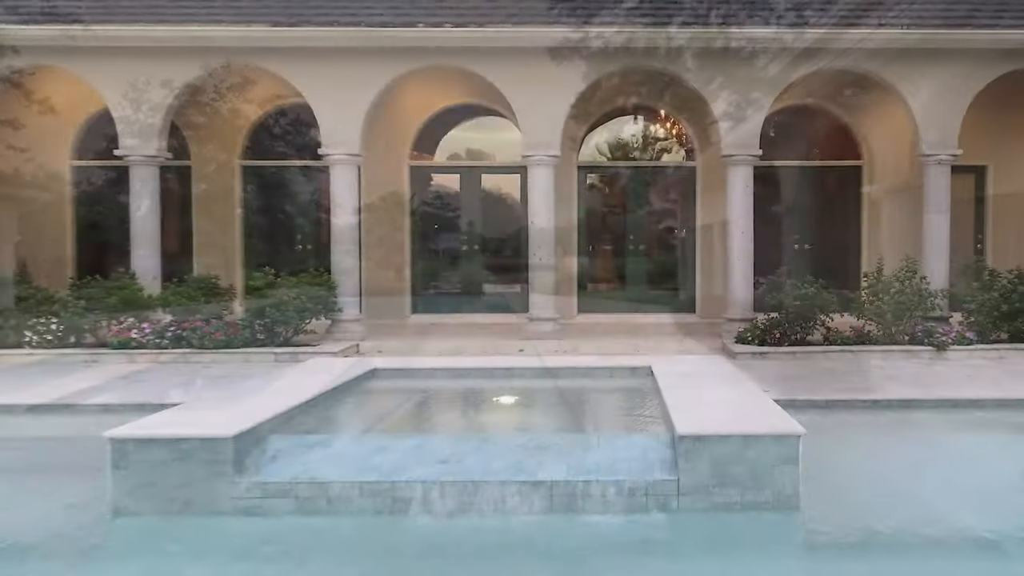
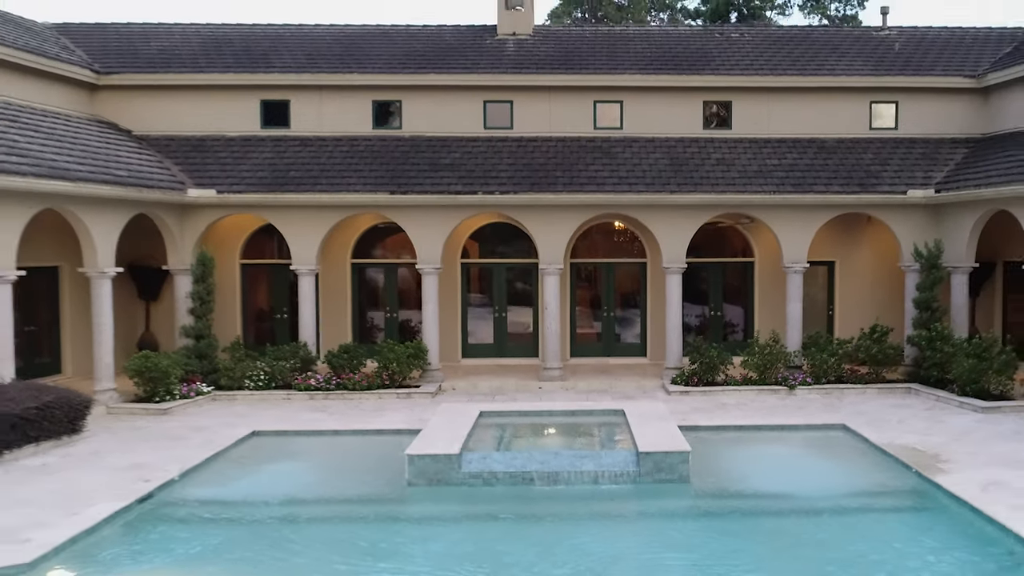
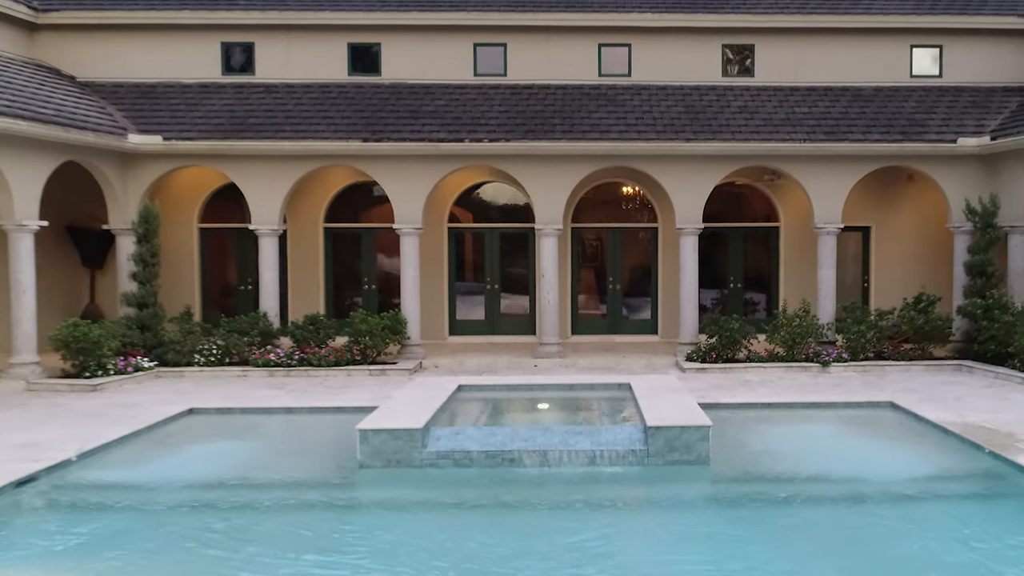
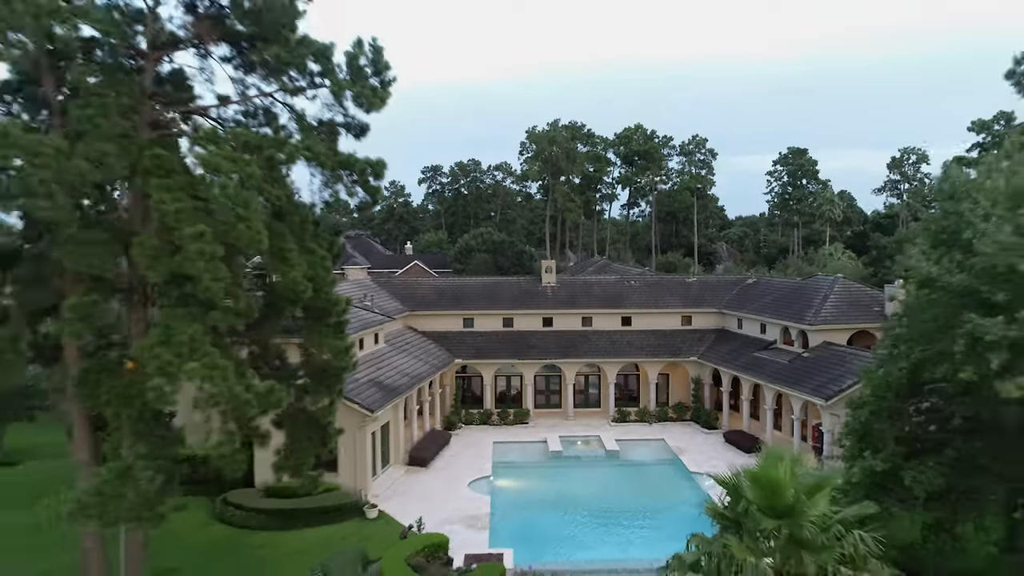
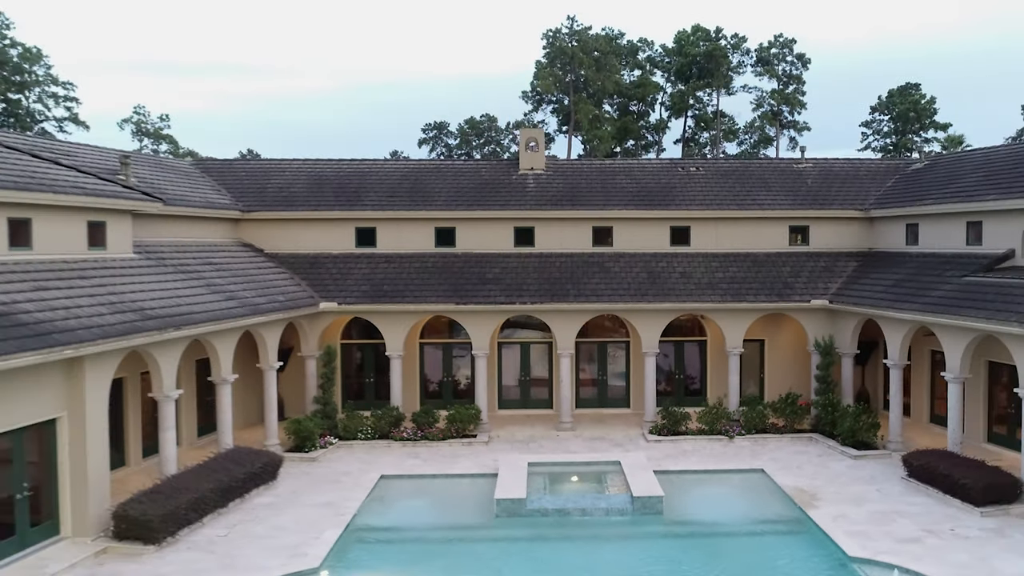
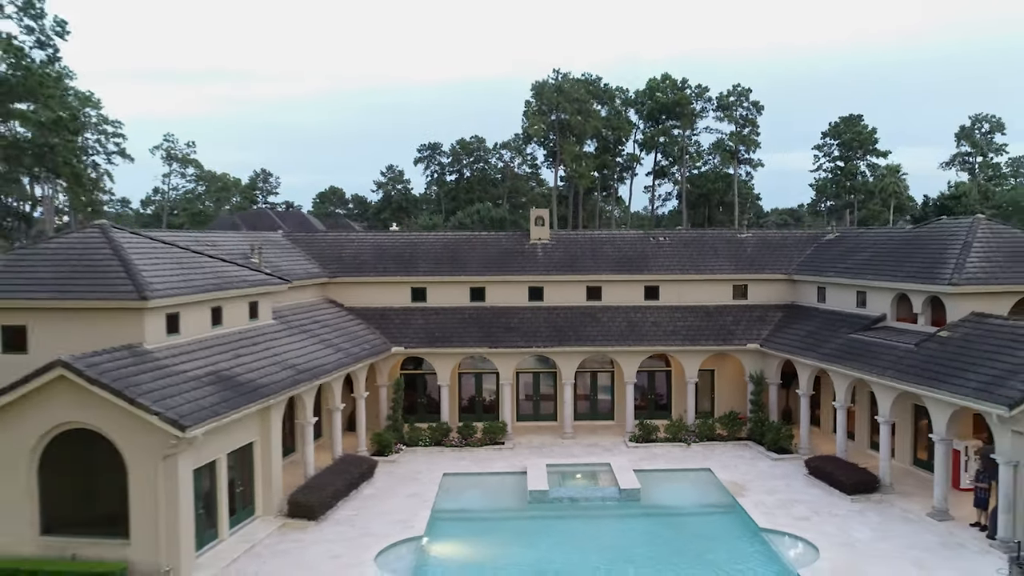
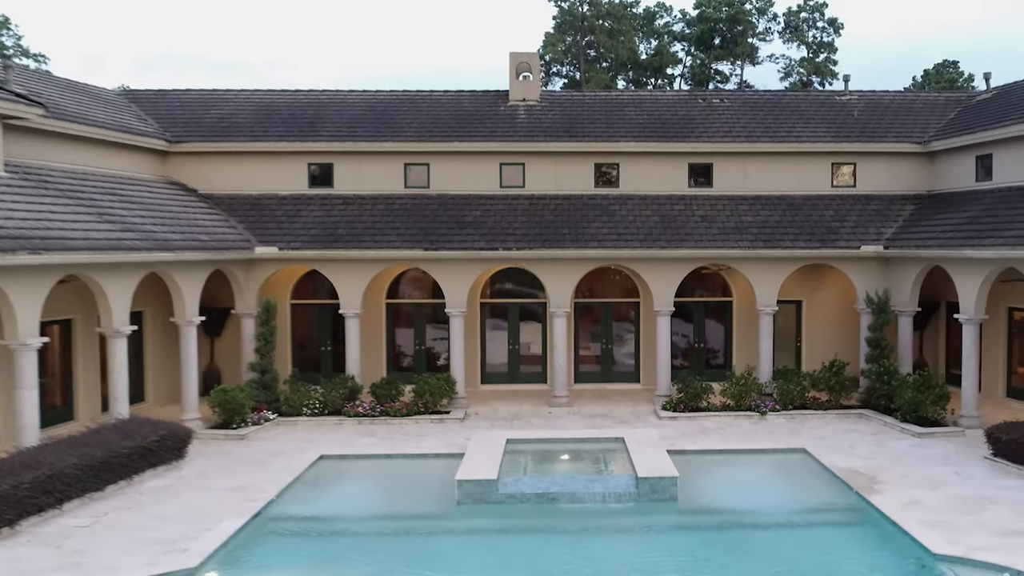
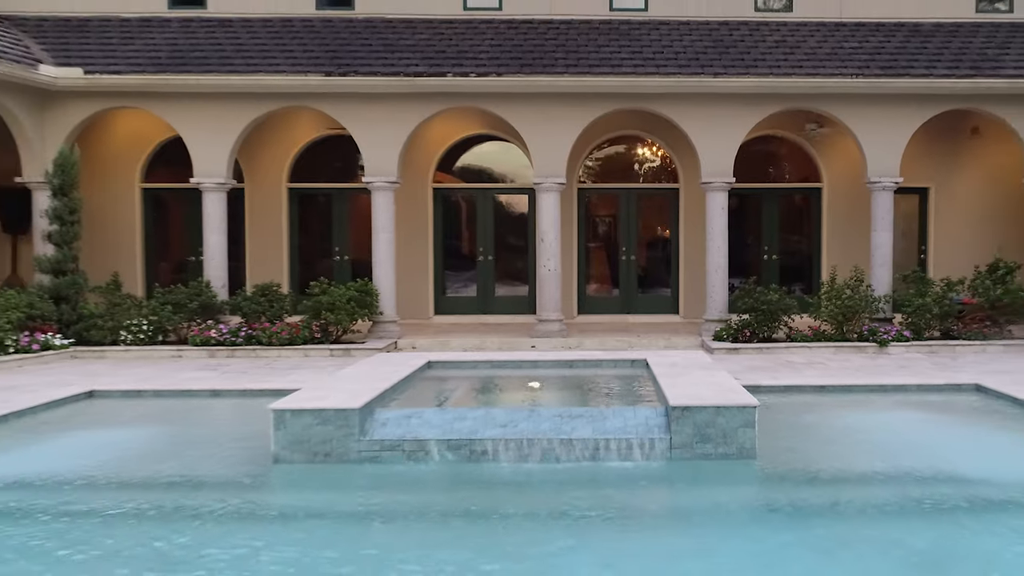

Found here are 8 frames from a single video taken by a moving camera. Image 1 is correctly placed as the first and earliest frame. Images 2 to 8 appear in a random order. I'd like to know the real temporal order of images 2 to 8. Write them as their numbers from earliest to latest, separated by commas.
8, 3, 2, 7, 5, 6, 4
